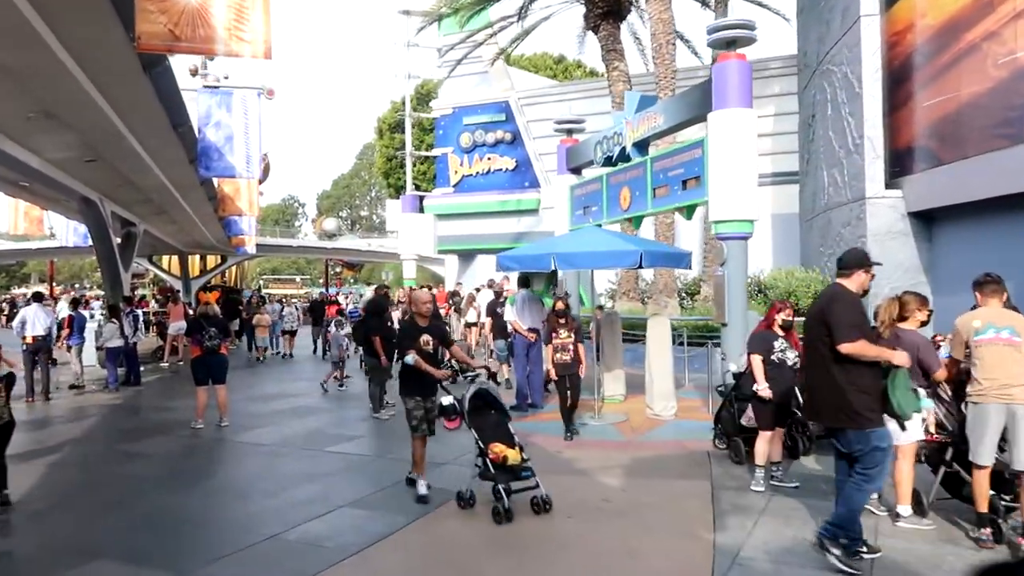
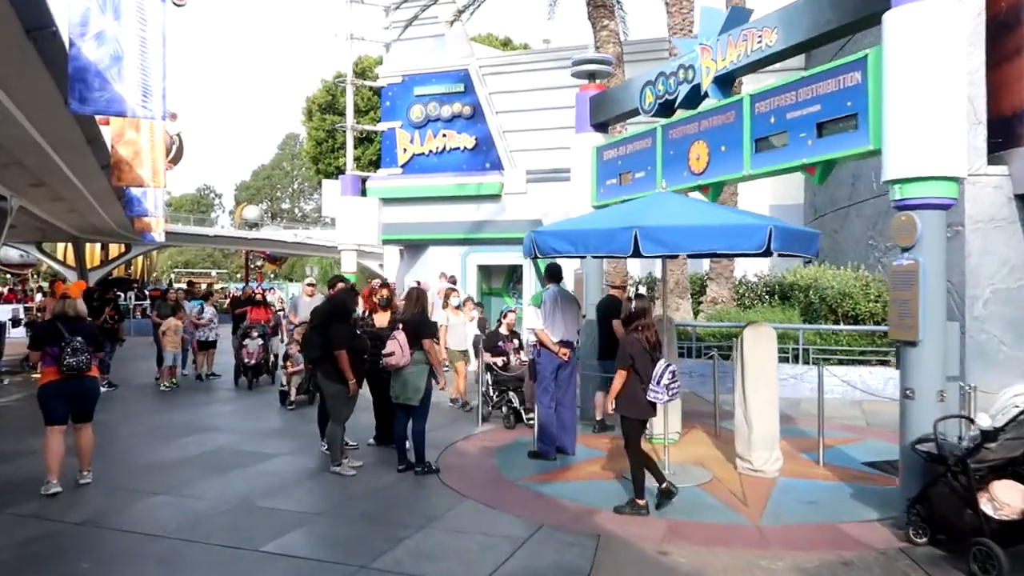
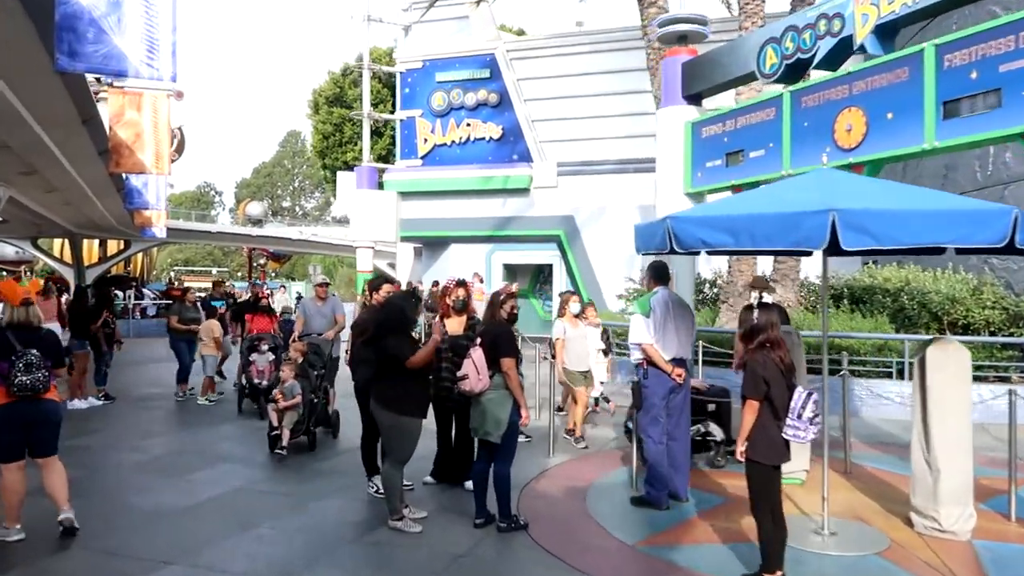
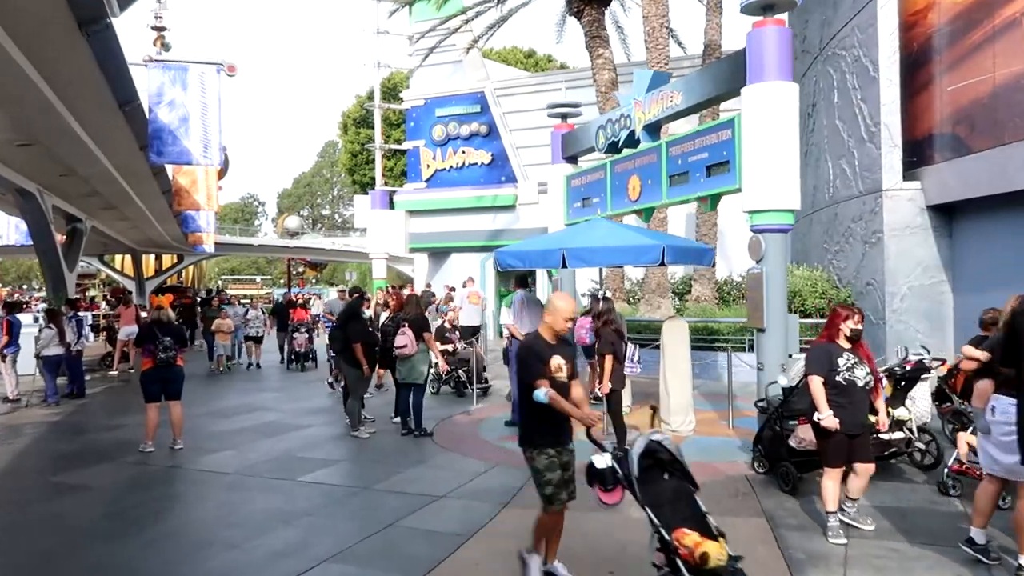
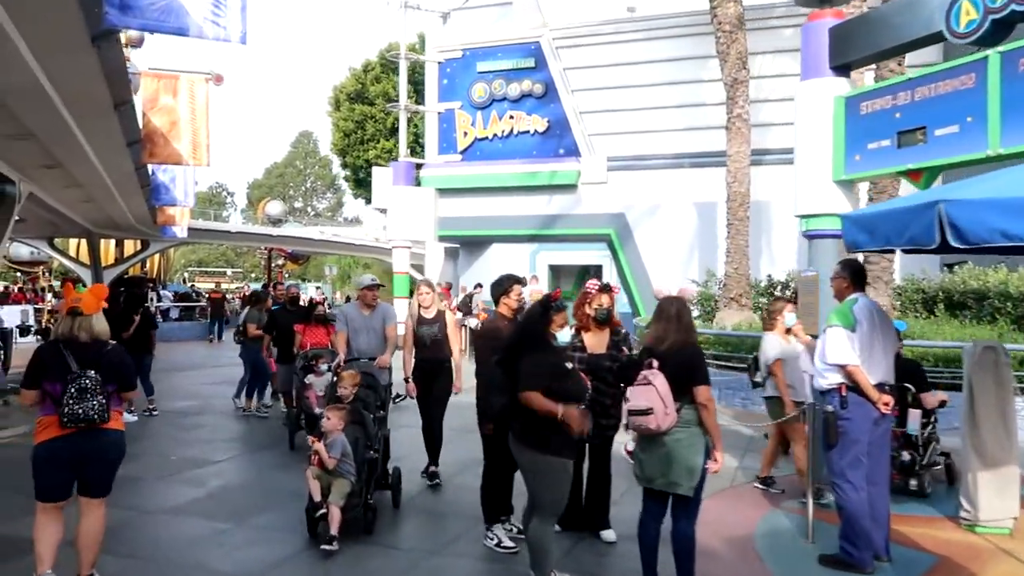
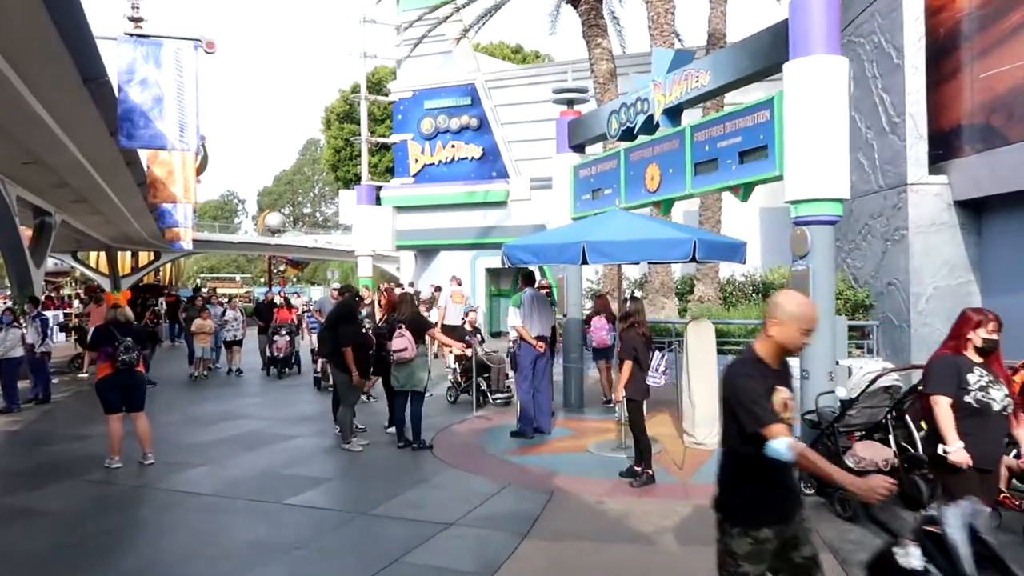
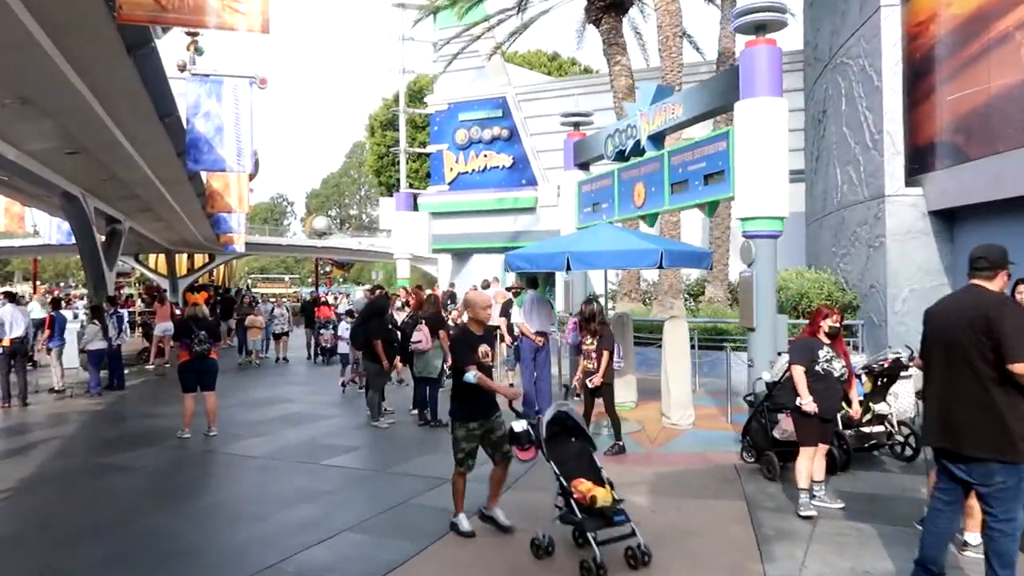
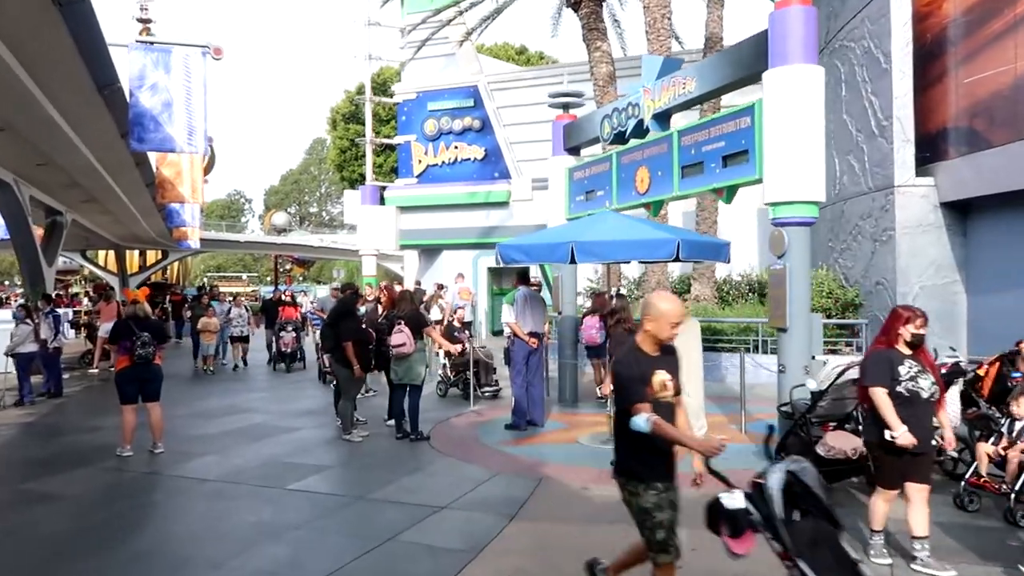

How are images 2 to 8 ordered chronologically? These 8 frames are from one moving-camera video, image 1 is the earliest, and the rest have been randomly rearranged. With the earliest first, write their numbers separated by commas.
7, 4, 8, 6, 2, 3, 5
